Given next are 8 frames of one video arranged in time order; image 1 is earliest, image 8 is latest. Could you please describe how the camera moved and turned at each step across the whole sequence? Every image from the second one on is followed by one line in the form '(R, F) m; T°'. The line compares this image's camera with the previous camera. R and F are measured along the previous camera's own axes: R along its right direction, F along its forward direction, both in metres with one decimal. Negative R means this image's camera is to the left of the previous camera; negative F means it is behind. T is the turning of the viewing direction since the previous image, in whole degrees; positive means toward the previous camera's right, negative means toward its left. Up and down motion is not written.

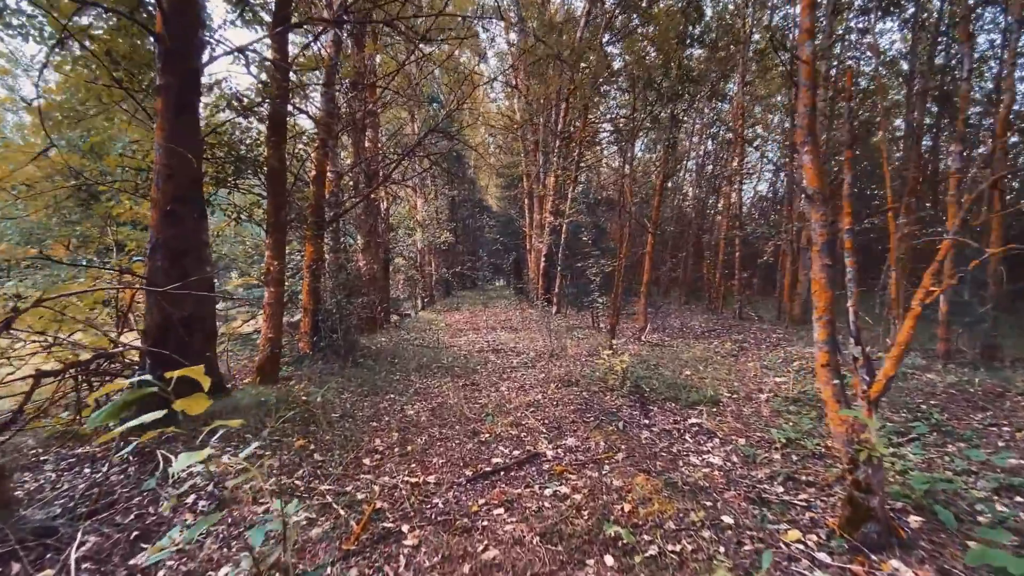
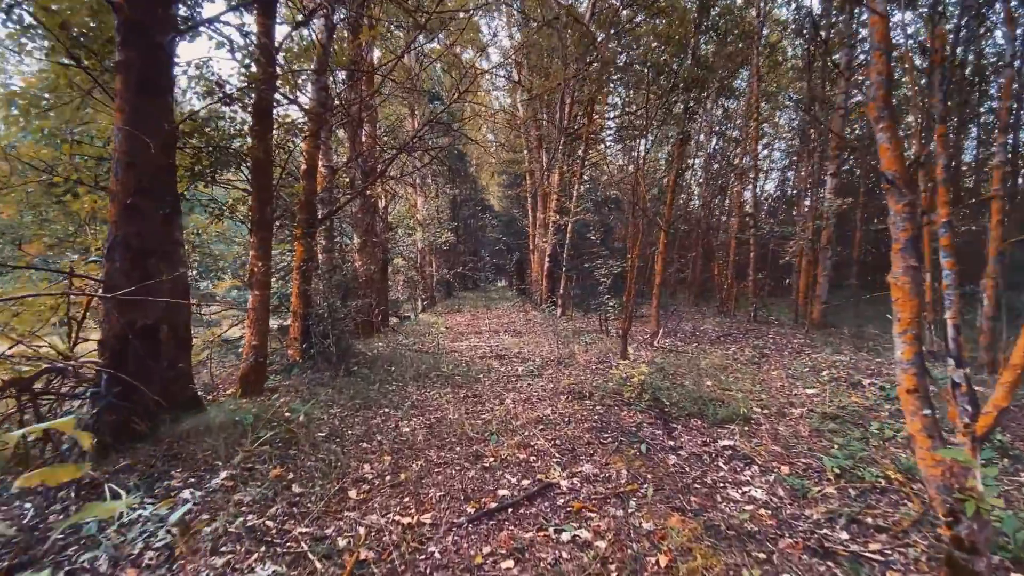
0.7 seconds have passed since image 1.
(-0.1, +0.5) m; 0°
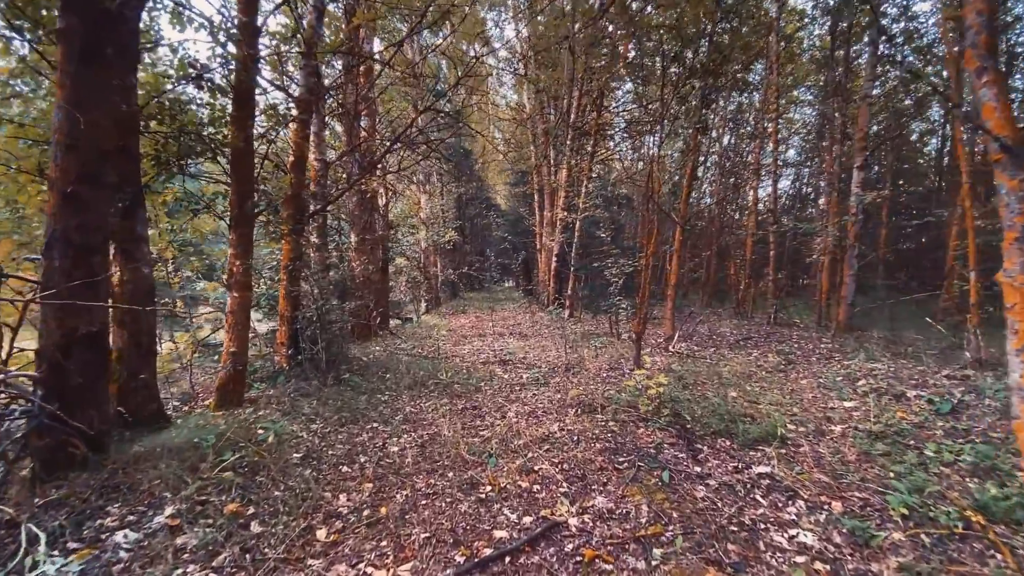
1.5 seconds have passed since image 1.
(+0.1, +0.5) m; -1°
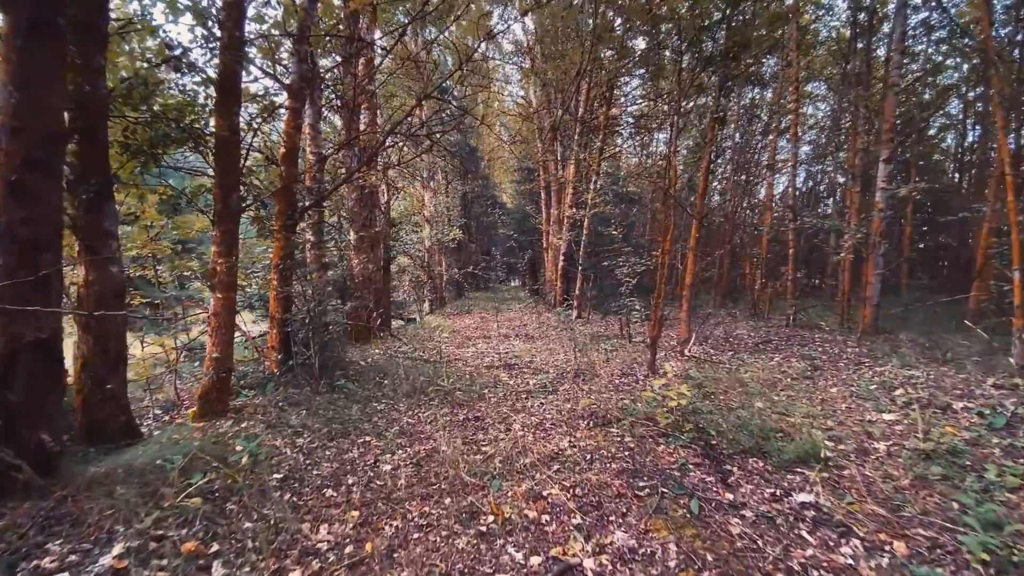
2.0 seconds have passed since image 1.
(0.0, +0.4) m; -1°
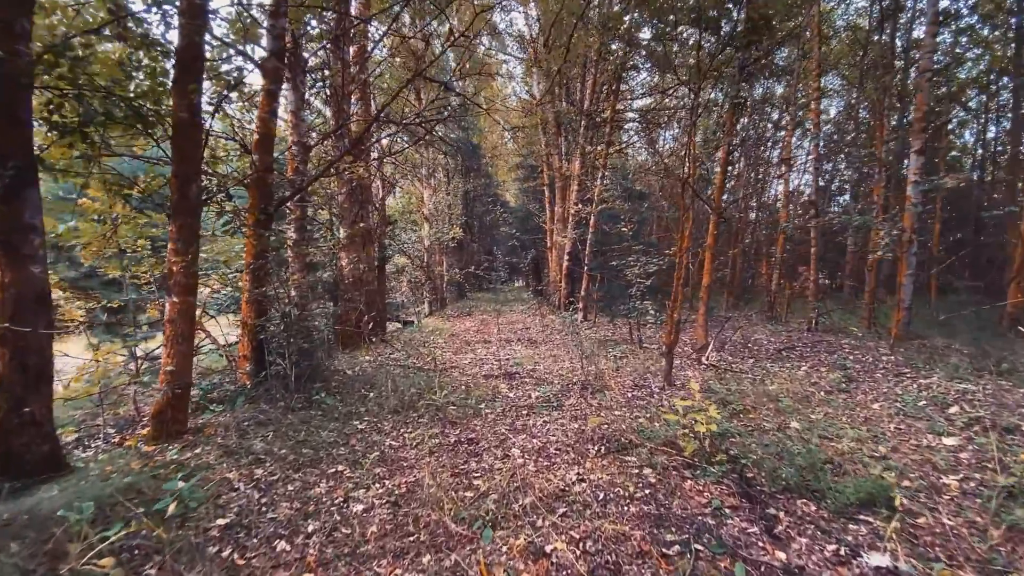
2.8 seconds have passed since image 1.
(0.0, +0.6) m; -1°
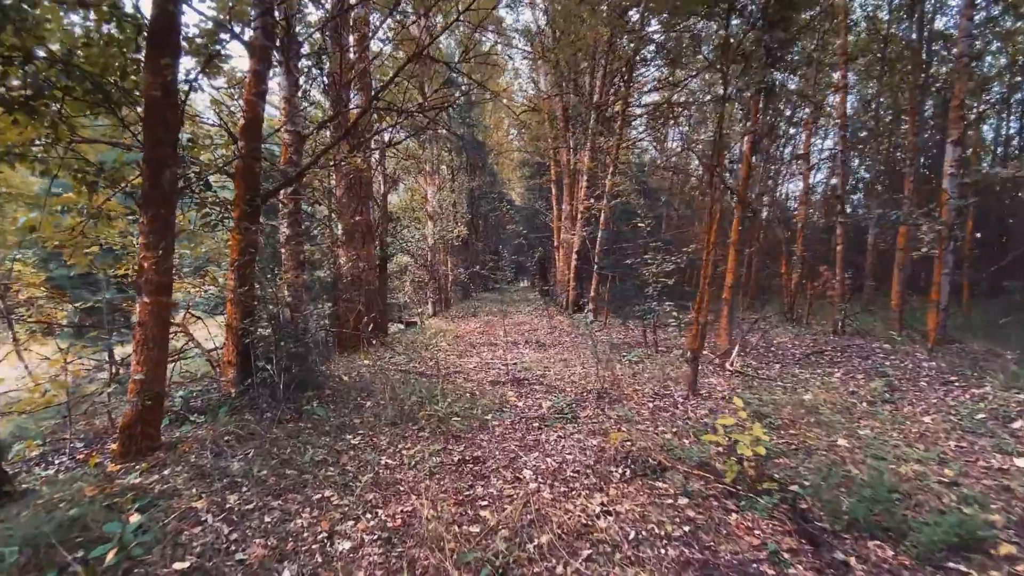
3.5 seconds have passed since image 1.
(0.0, +0.4) m; -1°
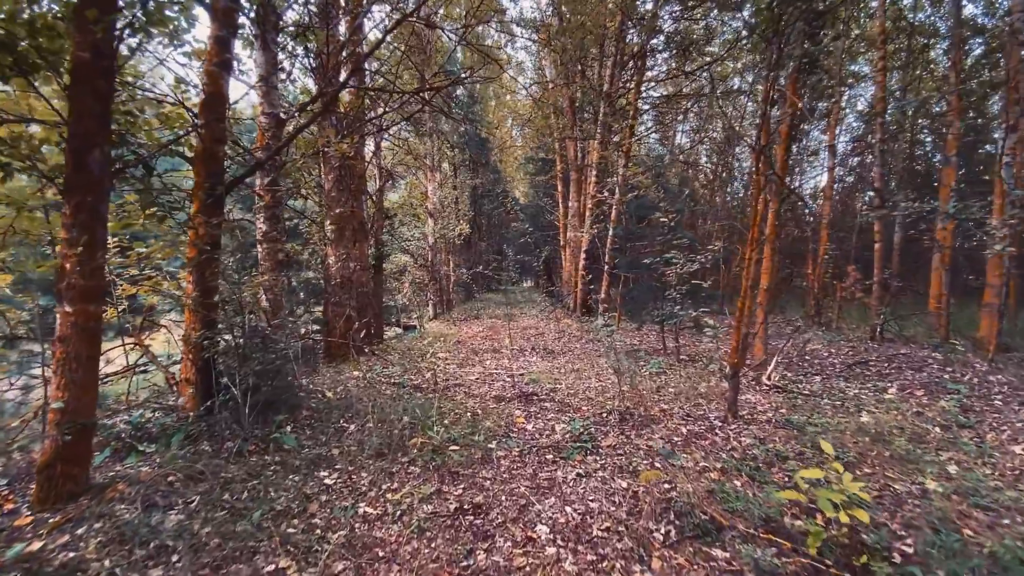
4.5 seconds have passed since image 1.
(0.0, +0.7) m; 0°
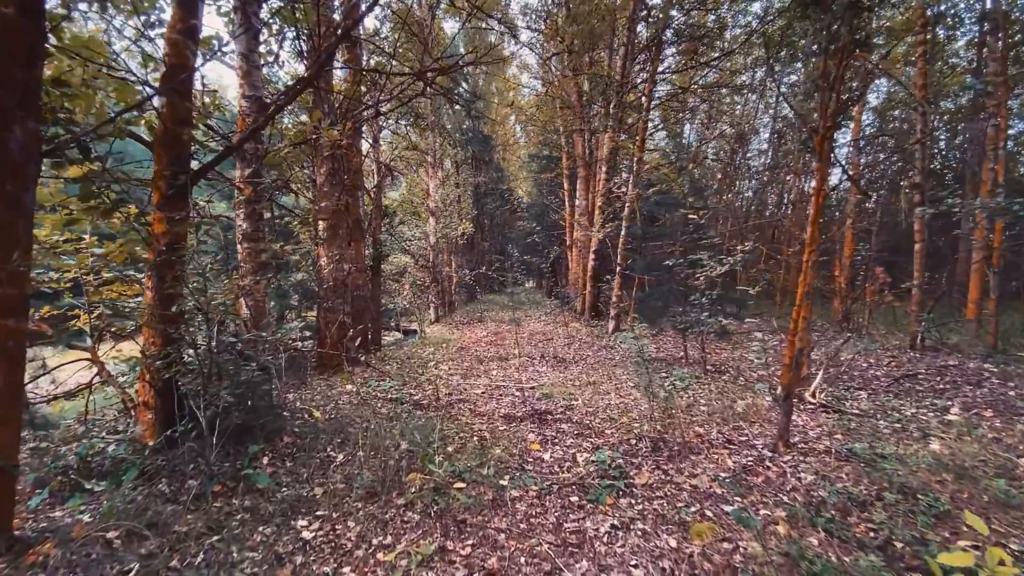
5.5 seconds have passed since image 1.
(-0.1, +0.6) m; 0°
